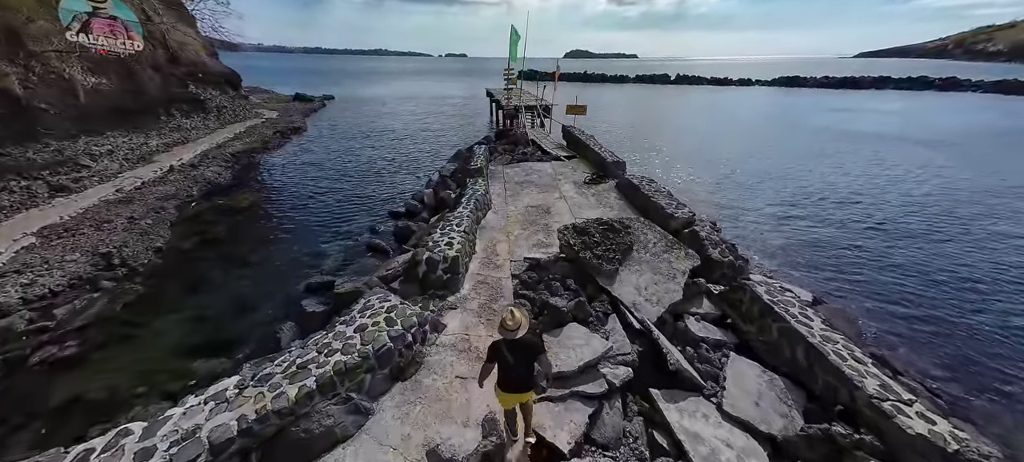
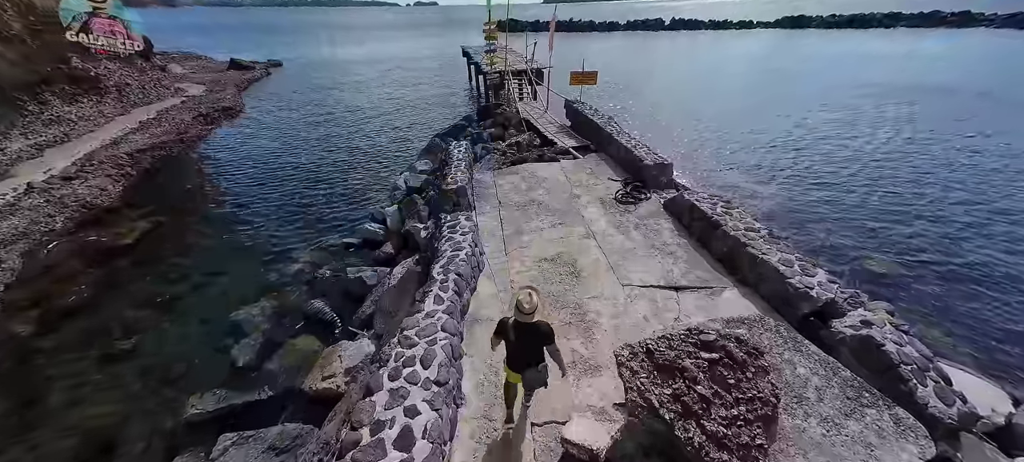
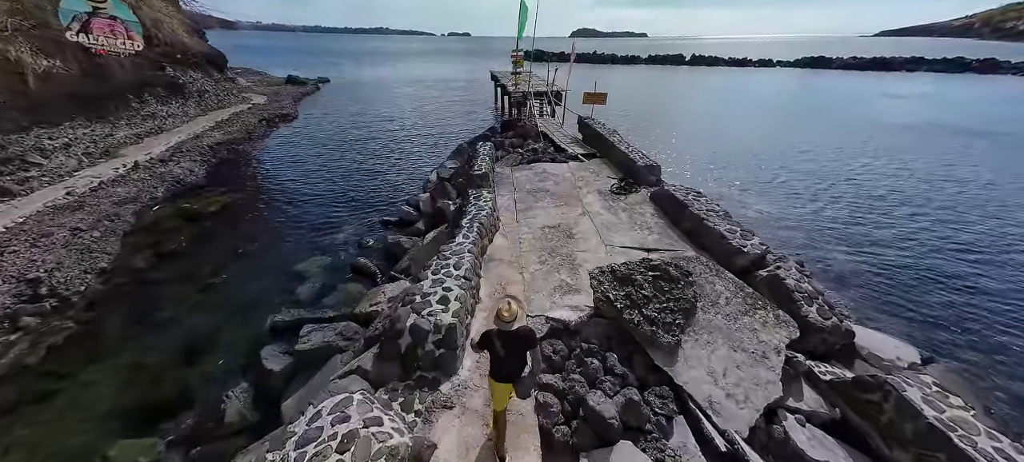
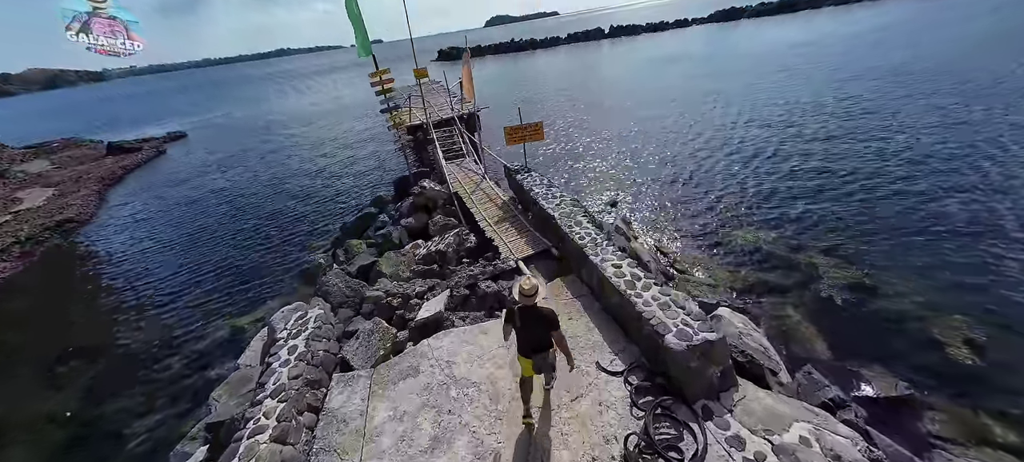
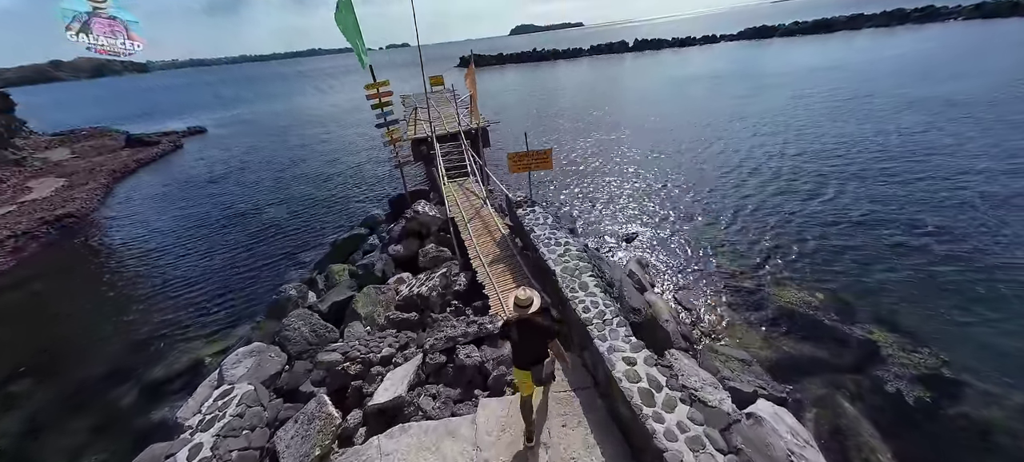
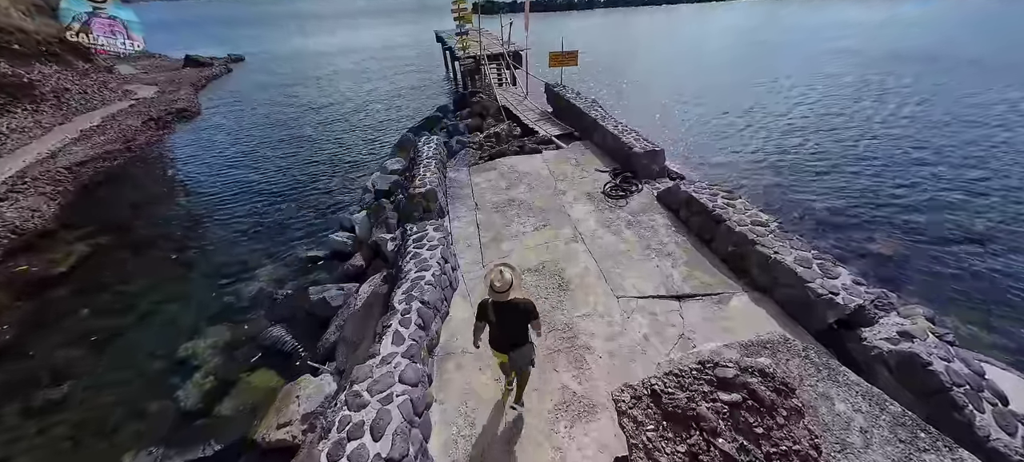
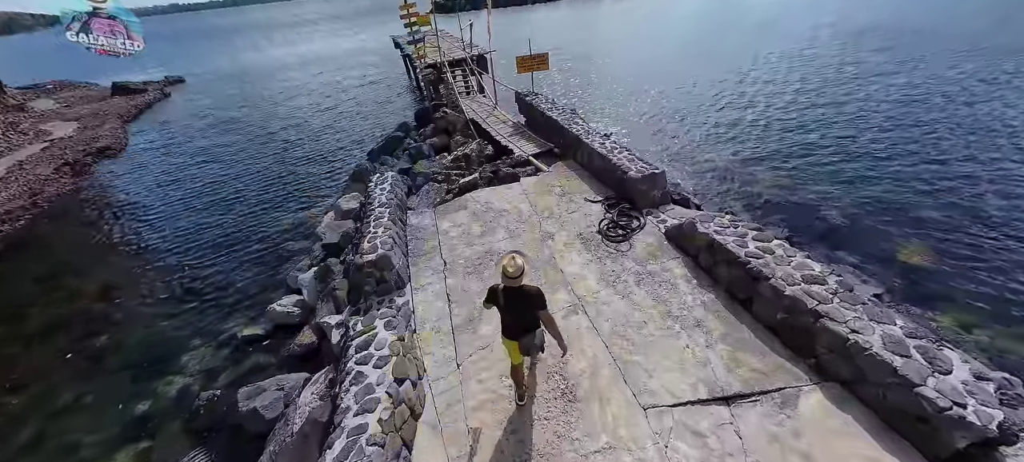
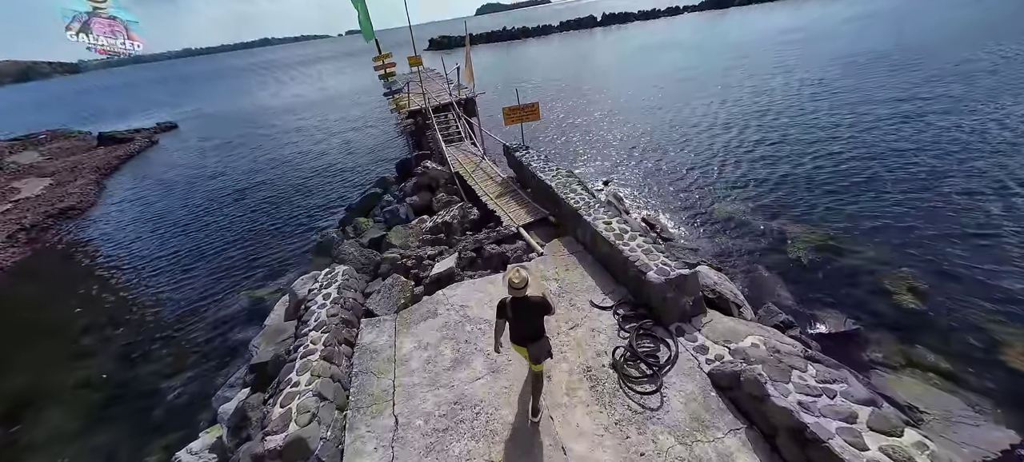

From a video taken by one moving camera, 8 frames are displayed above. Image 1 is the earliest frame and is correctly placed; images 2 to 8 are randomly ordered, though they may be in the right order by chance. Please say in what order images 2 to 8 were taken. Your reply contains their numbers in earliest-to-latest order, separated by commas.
3, 2, 6, 7, 8, 4, 5
